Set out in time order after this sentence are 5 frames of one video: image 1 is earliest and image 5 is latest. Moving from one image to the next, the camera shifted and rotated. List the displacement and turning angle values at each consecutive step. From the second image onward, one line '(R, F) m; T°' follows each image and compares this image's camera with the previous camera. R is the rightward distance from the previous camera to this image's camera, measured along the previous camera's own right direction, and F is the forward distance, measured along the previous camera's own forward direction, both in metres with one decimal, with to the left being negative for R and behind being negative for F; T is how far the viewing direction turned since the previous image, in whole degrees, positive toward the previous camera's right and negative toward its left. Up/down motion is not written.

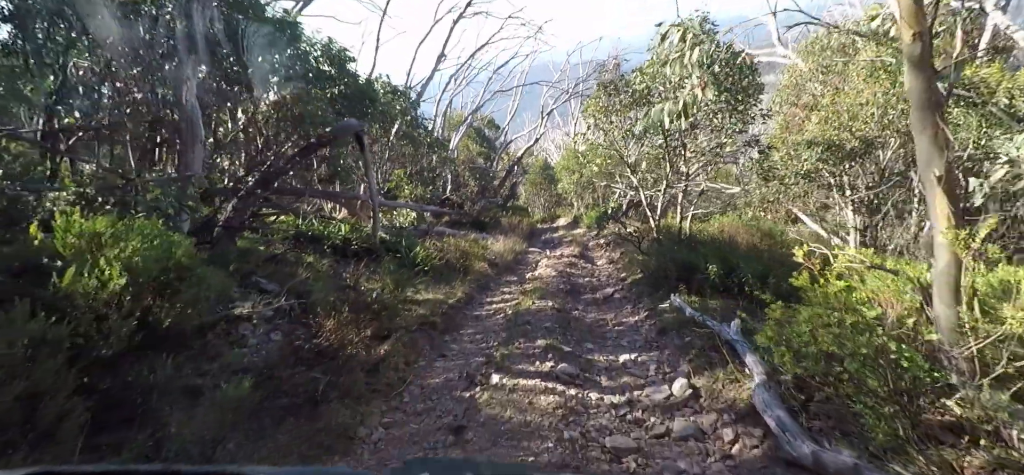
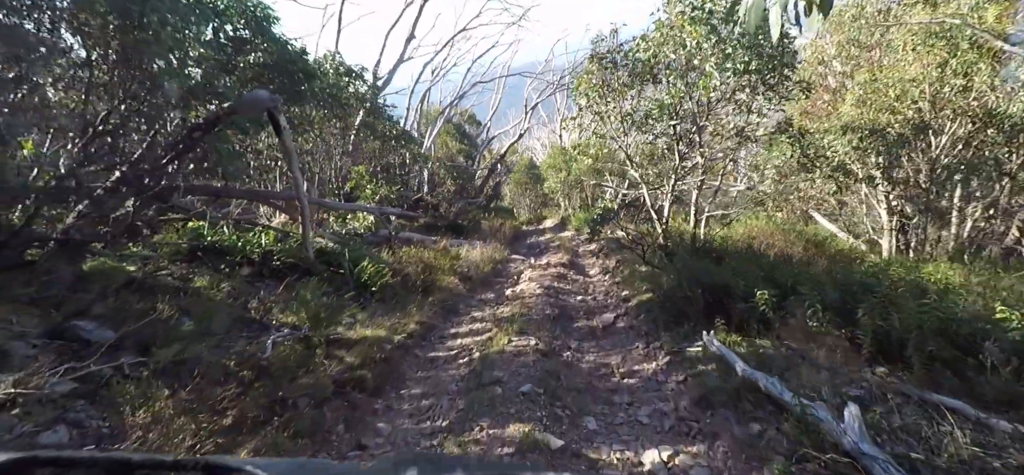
(+0.2, +2.0) m; +1°
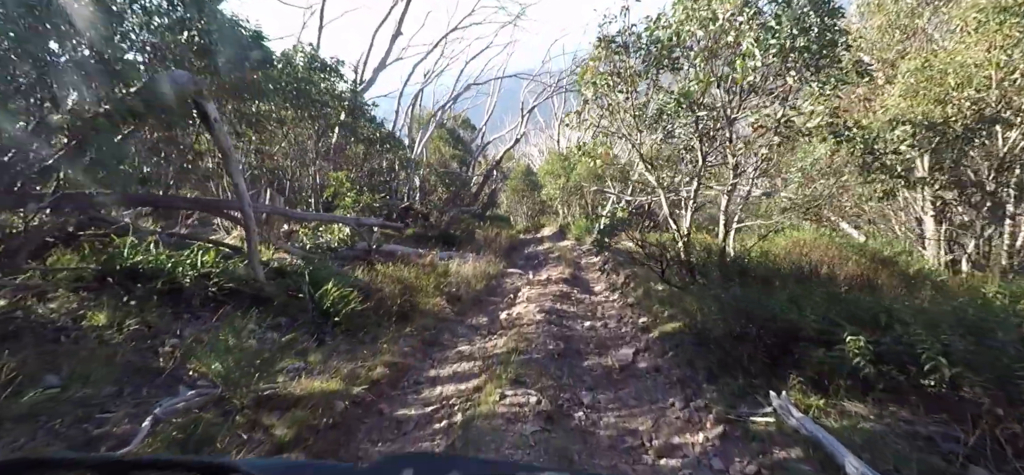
(0.0, +1.3) m; 0°
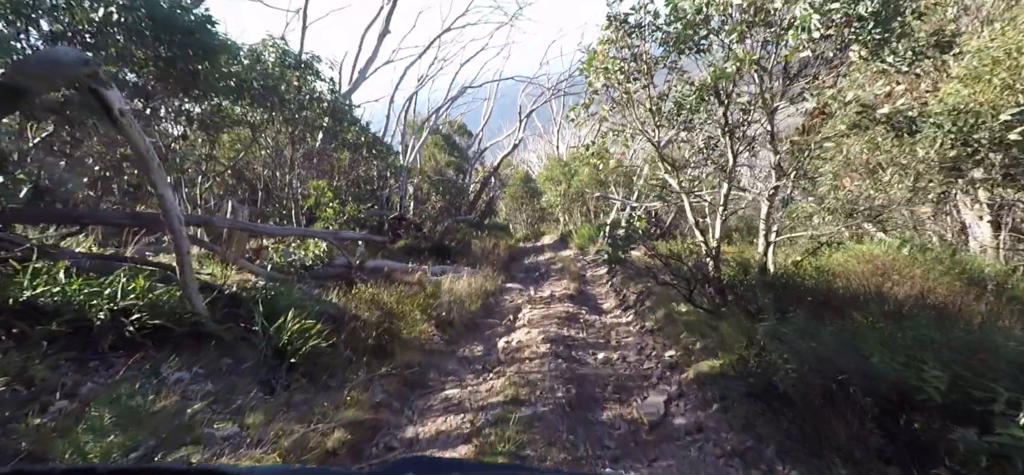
(0.0, +1.1) m; 0°
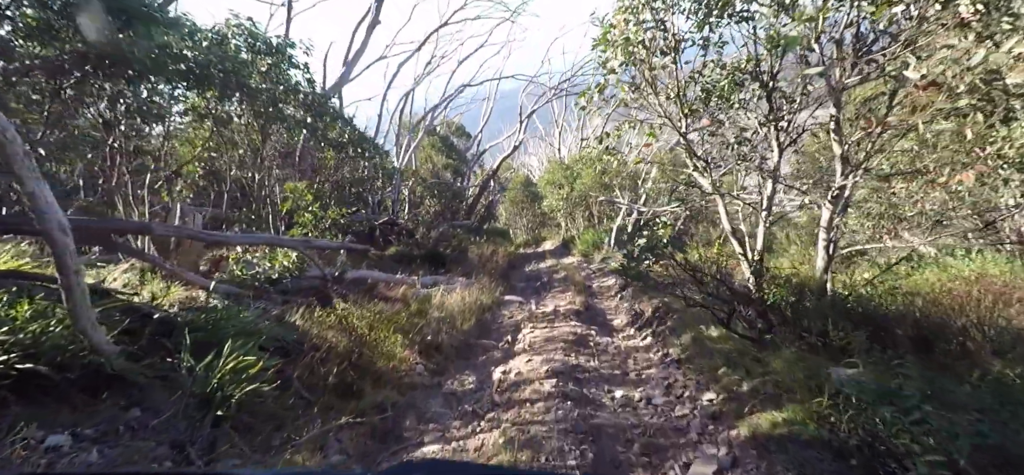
(0.0, +1.1) m; 0°
